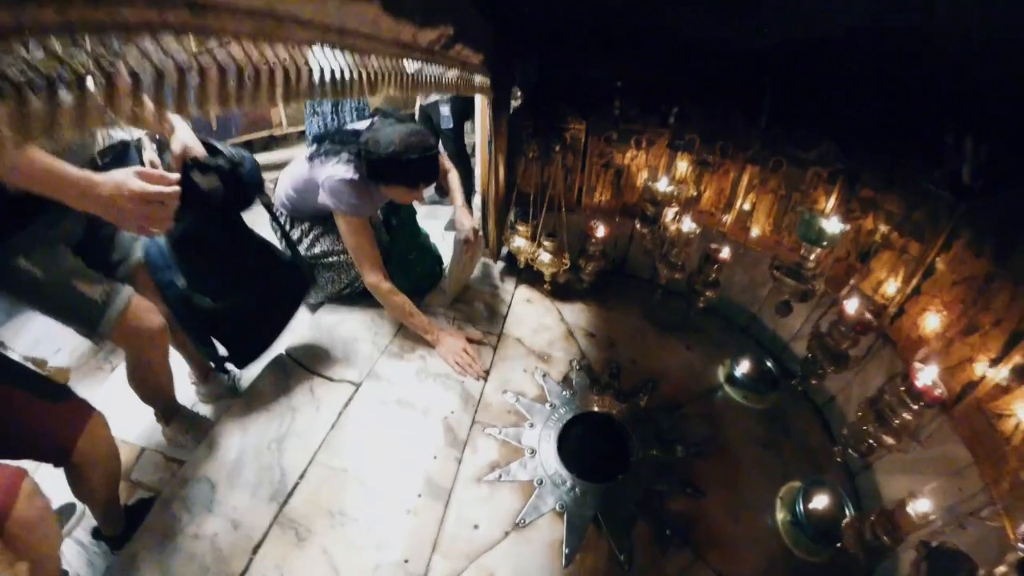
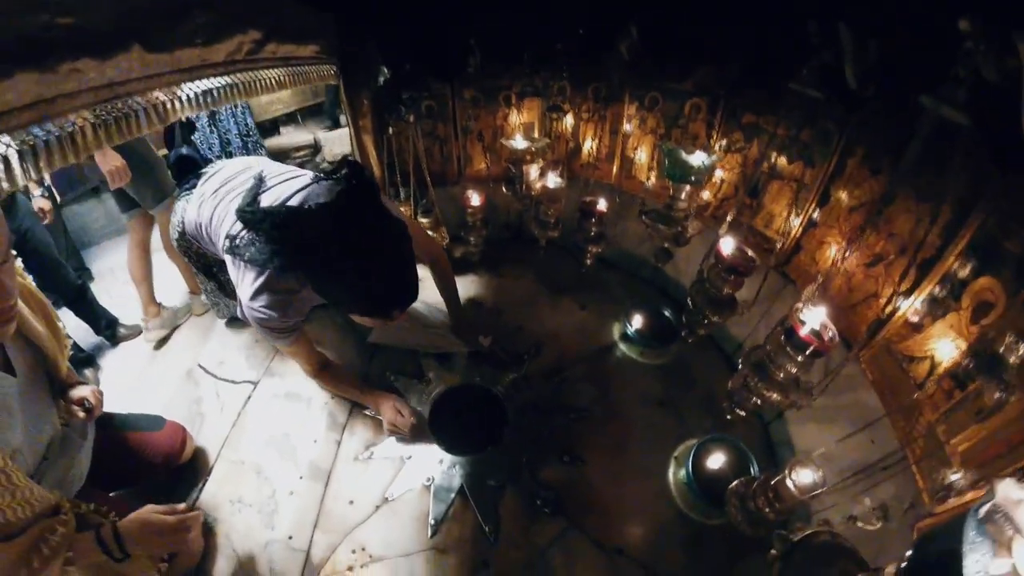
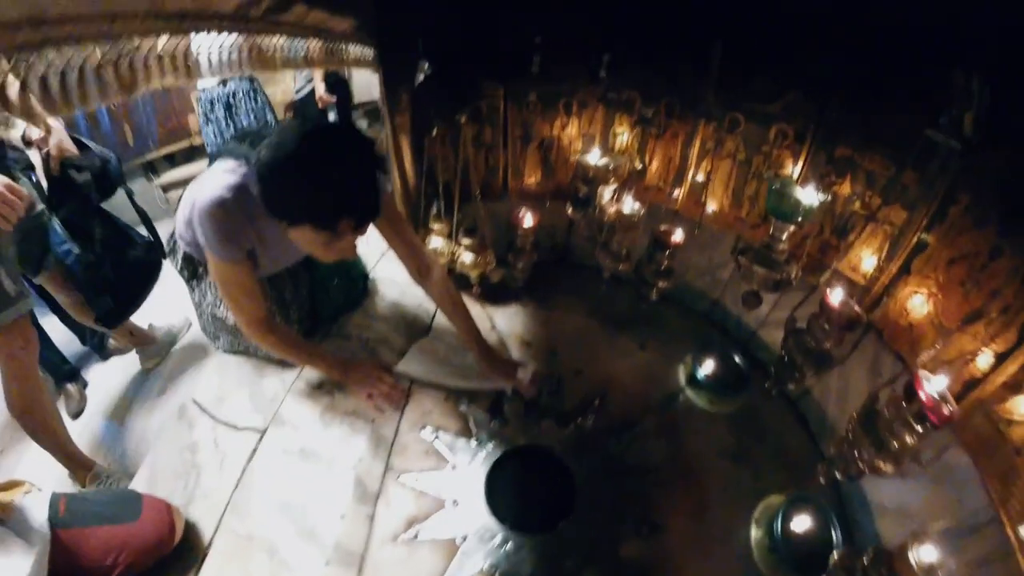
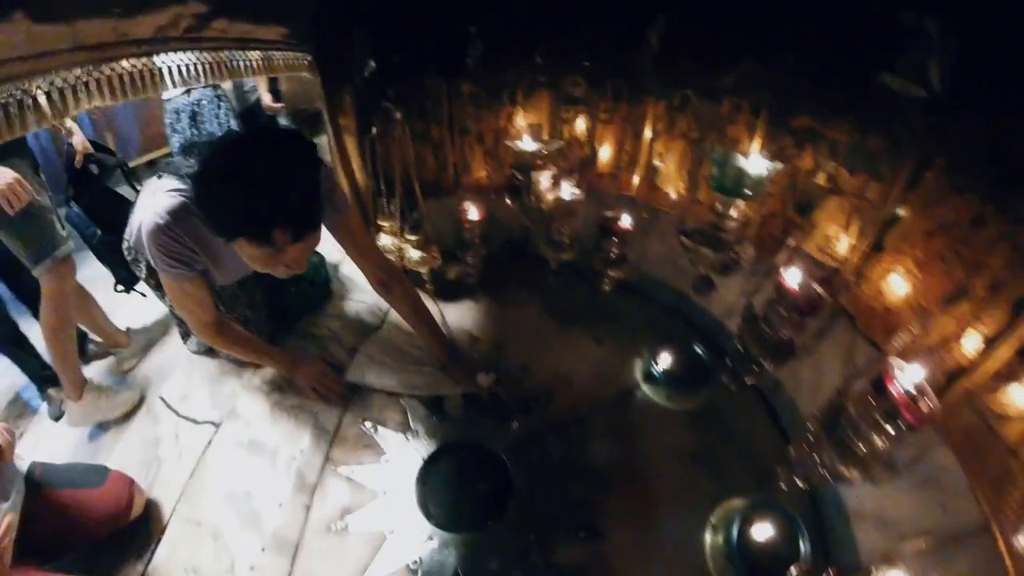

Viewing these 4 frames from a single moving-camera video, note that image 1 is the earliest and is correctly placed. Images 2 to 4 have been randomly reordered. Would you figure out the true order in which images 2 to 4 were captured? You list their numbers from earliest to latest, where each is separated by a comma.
3, 4, 2
